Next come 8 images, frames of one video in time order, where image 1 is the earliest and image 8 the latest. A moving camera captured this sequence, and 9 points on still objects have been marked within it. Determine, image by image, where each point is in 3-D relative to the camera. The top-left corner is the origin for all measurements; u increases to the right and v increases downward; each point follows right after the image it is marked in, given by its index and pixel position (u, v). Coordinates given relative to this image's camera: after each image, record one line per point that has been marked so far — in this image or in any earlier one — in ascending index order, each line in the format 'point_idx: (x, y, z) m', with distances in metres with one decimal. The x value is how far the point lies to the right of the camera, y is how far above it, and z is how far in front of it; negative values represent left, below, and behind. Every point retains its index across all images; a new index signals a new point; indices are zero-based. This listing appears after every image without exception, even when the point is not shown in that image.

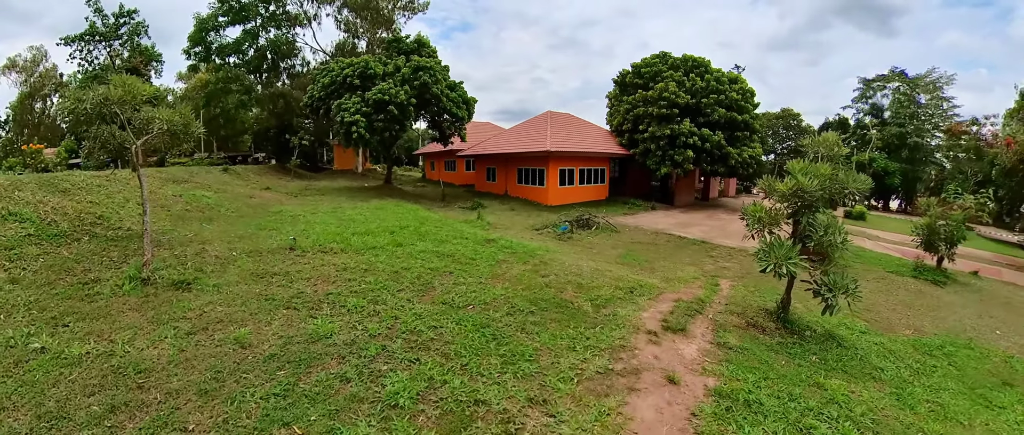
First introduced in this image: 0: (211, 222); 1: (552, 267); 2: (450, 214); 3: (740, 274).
0: (-6.6, -0.1, +11.3) m
1: (+0.4, -0.6, +5.5) m
2: (-1.5, +0.1, +12.3) m
3: (+3.1, -0.8, +7.0) m
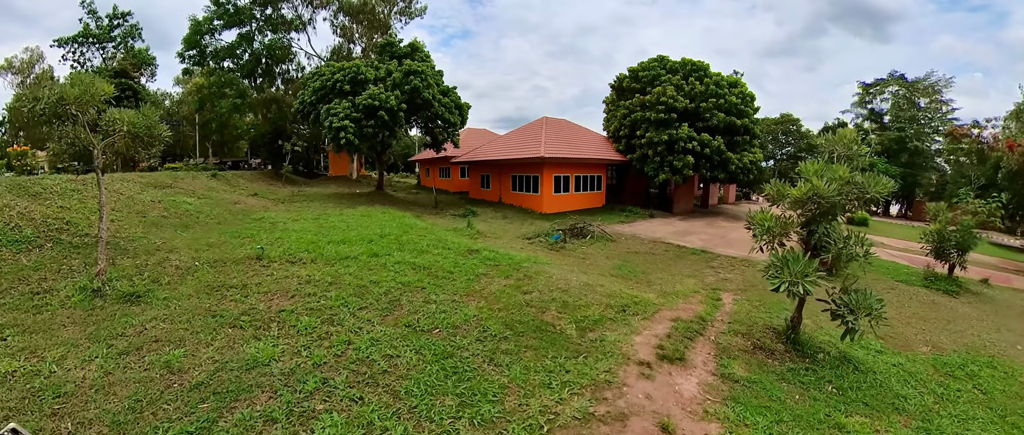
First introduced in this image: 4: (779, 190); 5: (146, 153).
0: (-6.8, -0.3, +10.8) m
1: (+0.2, -0.6, +5.0) m
2: (-1.7, -0.1, +11.8) m
3: (+2.9, -0.9, +6.5) m
4: (+2.3, +0.2, +4.2) m
5: (-5.5, +0.9, +7.7) m
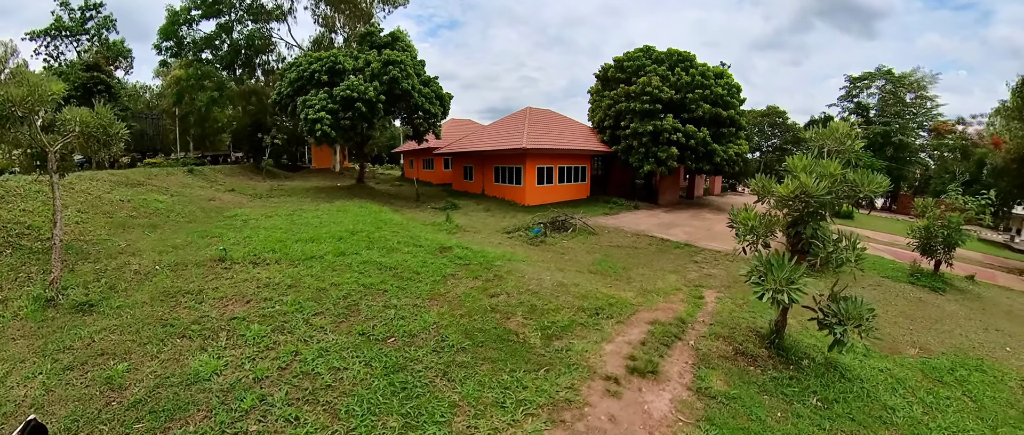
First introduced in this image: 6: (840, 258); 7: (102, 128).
0: (-7.2, -0.2, +10.3) m
1: (0.0, -0.6, +4.7) m
2: (-2.1, 0.0, +11.5) m
3: (+2.6, -0.8, +6.2) m
4: (+2.0, +0.2, +3.9) m
5: (-5.9, +1.0, +7.3) m
6: (+2.4, -0.3, +3.6) m
7: (-5.6, +1.2, +6.9) m
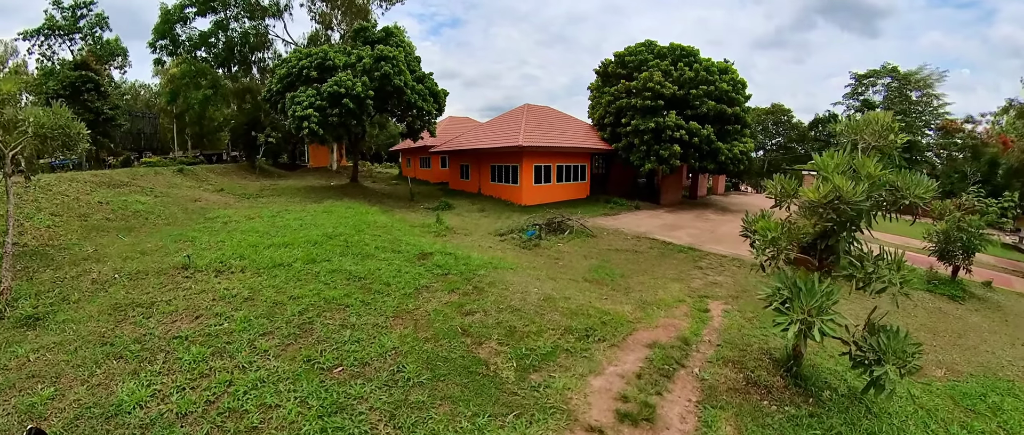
0: (-7.4, -0.3, +9.8) m
1: (-0.2, -0.7, +4.2) m
2: (-2.3, 0.0, +10.9) m
3: (+2.5, -0.9, +5.7) m
4: (+1.8, +0.2, +3.4) m
5: (-6.0, +0.9, +6.8) m
6: (+2.2, -0.3, +3.1) m
7: (-5.8, +1.1, +6.4) m
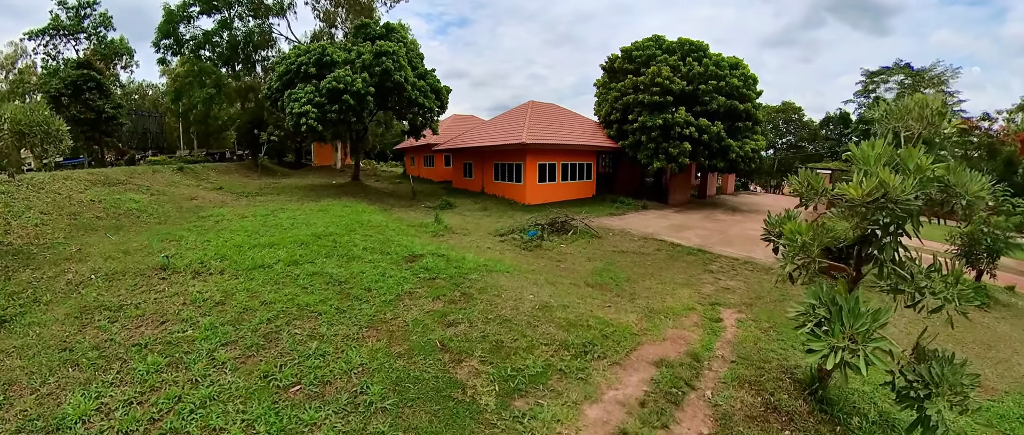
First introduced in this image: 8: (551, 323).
0: (-7.3, -0.2, +9.5) m
1: (-0.3, -0.6, +3.8) m
2: (-2.2, 0.0, +10.6) m
3: (+2.4, -0.9, +5.2) m
4: (+1.7, +0.2, +3.0) m
5: (-6.1, +1.0, +6.4) m
6: (+2.1, -0.3, +2.6) m
7: (-5.8, +1.2, +6.1) m
8: (+0.3, -0.7, +3.6) m
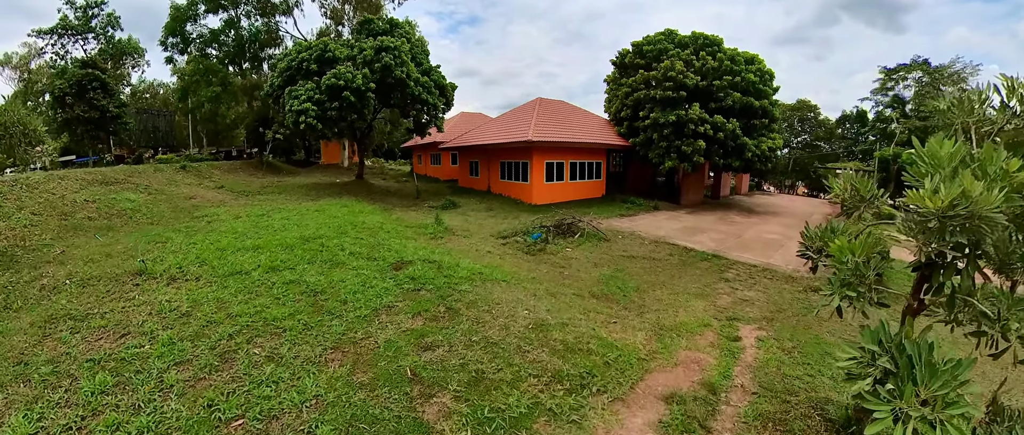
0: (-7.3, -0.2, +9.2) m
1: (-0.3, -0.7, +3.3) m
2: (-2.1, 0.0, +10.2) m
3: (+2.4, -0.9, +4.7) m
4: (+1.7, +0.1, +2.5) m
5: (-6.1, +0.9, +6.1) m
6: (+2.0, -0.4, +2.2) m
7: (-5.8, +1.2, +5.8) m
8: (+0.2, -0.8, +3.1) m
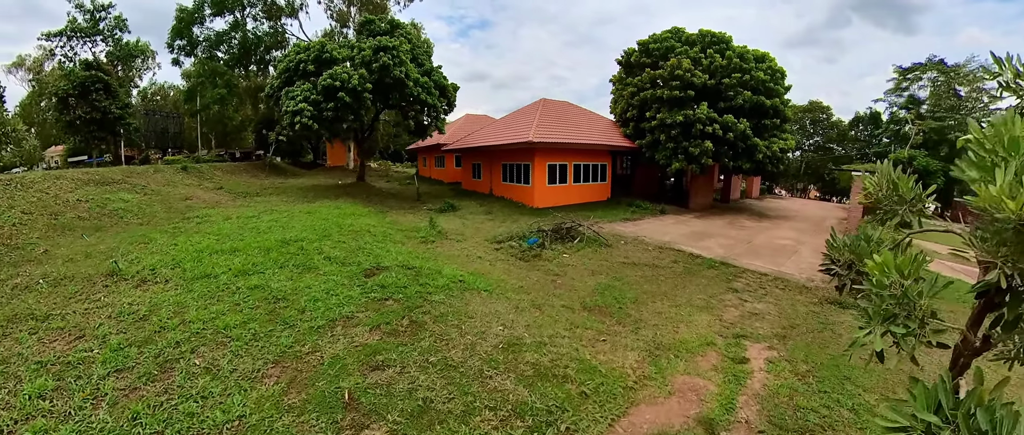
0: (-7.3, -0.2, +8.9) m
1: (-0.5, -0.7, +2.9) m
2: (-2.2, 0.0, +9.8) m
3: (+2.2, -1.0, +4.3) m
4: (+1.5, +0.1, +2.0) m
5: (-6.2, +0.9, +5.8) m
6: (+1.8, -0.4, +1.7) m
7: (-5.9, +1.2, +5.5) m
8: (0.0, -0.8, +2.7) m
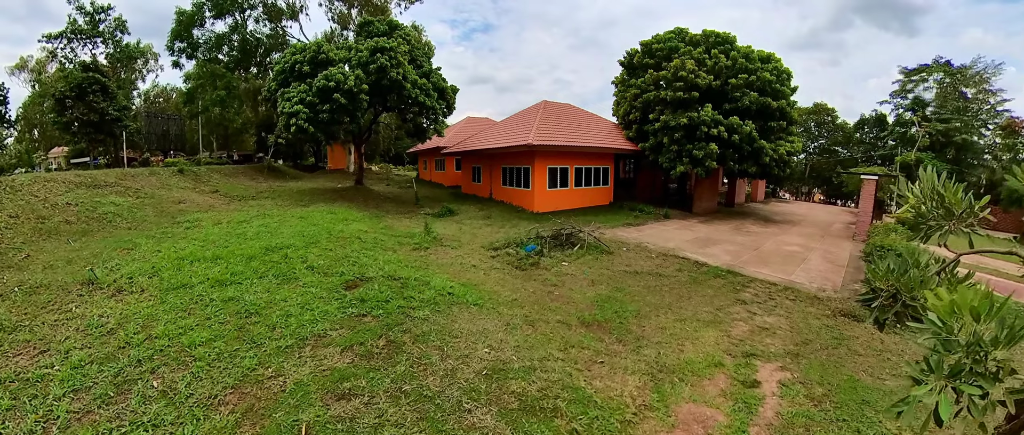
0: (-7.4, -0.3, +8.7) m
1: (-0.6, -0.8, +2.6) m
2: (-2.2, -0.1, +9.5) m
3: (+2.2, -1.0, +3.9) m
4: (+1.4, +0.1, +1.7) m
5: (-6.2, +0.9, +5.6) m
6: (+1.7, -0.5, +1.4) m
7: (-6.0, +1.1, +5.2) m
8: (0.0, -0.9, +2.4) m
